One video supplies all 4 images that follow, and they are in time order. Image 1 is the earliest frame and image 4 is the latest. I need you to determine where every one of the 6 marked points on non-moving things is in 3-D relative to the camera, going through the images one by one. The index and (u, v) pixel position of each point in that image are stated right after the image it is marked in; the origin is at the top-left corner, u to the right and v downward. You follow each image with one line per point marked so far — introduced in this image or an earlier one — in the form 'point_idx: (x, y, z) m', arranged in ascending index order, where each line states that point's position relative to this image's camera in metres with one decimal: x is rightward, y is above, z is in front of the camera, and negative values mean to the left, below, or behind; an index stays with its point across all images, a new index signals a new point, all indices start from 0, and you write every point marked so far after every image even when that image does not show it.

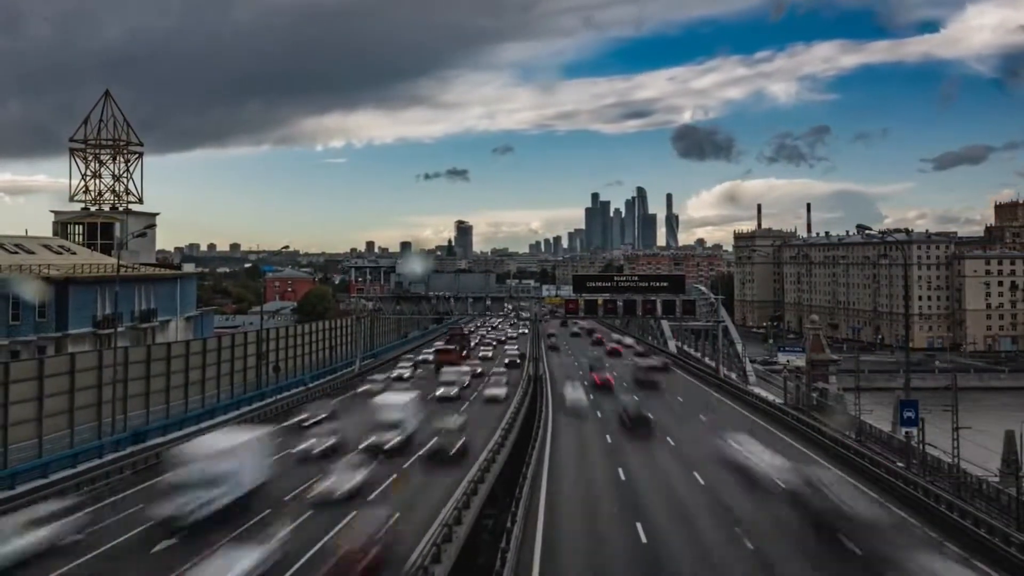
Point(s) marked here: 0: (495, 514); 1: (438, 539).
0: (-0.4, -5.5, +18.8) m
1: (-1.5, -4.9, +14.6) m
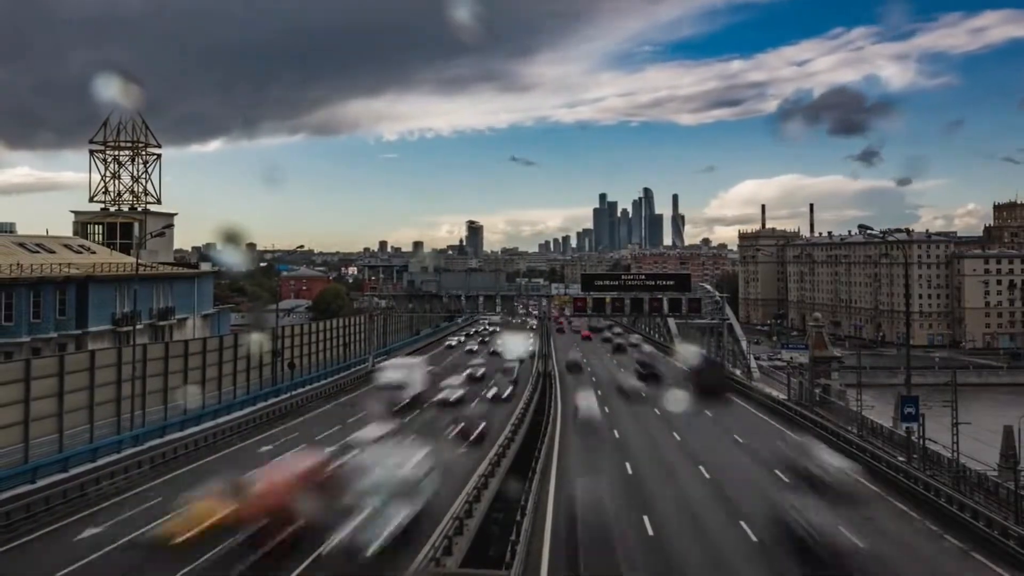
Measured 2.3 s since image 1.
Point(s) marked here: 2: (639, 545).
0: (-0.1, -5.5, +19.6) m
1: (-1.2, -4.9, +15.5) m
2: (+3.0, -6.1, +18.6) m
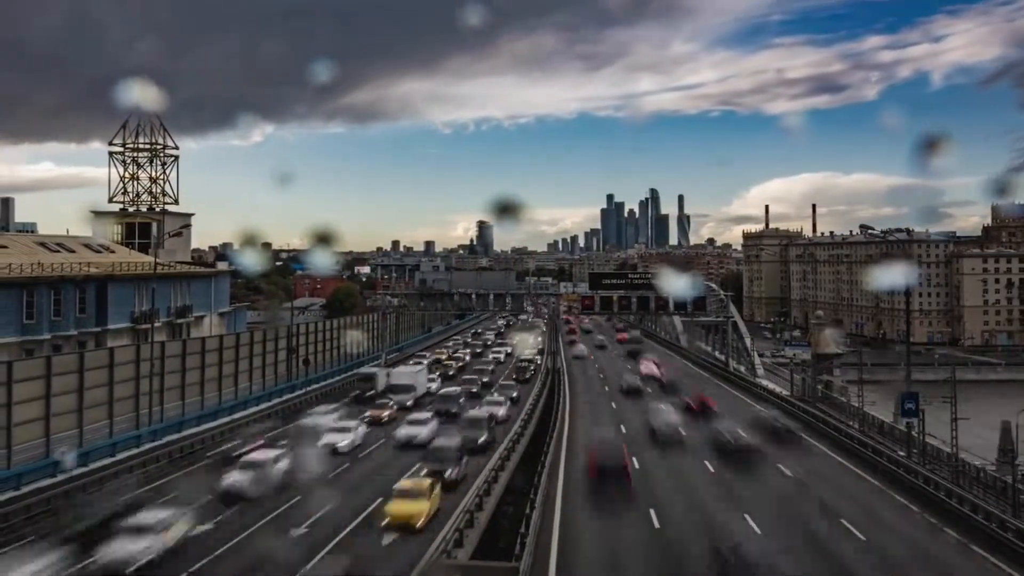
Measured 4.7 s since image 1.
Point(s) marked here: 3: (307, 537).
0: (+0.1, -5.5, +20.5) m
1: (-1.1, -4.9, +16.3) m
2: (+3.3, -6.1, +19.4) m
3: (-4.6, -5.6, +17.9) m
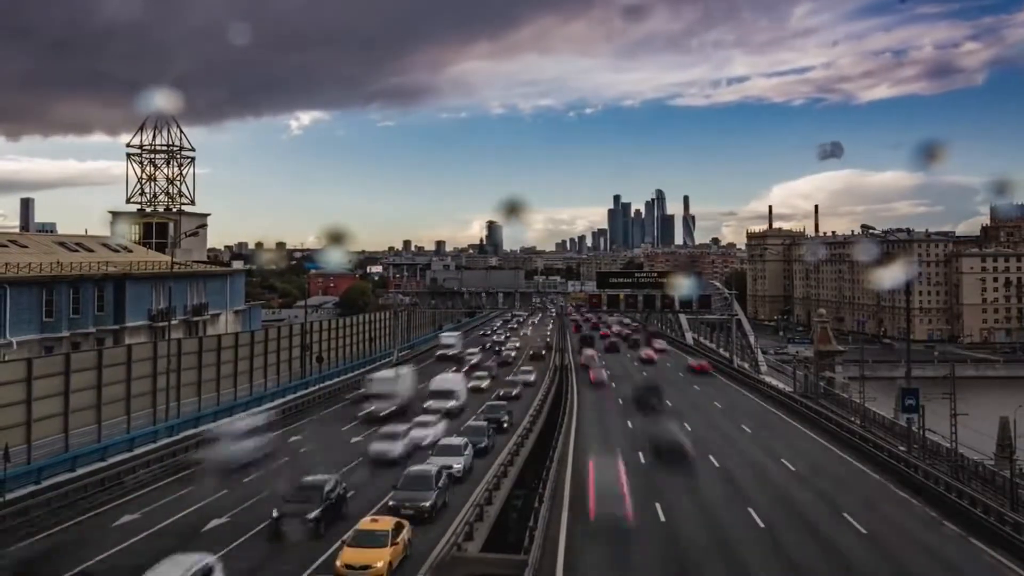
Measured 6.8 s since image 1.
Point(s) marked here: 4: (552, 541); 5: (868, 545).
0: (+0.3, -5.4, +21.3) m
1: (-0.9, -4.8, +17.1) m
2: (+3.5, -6.1, +20.2) m
3: (-4.4, -5.6, +18.7) m
4: (+1.0, -6.0, +19.3) m
5: (+8.9, -6.3, +19.8) m
